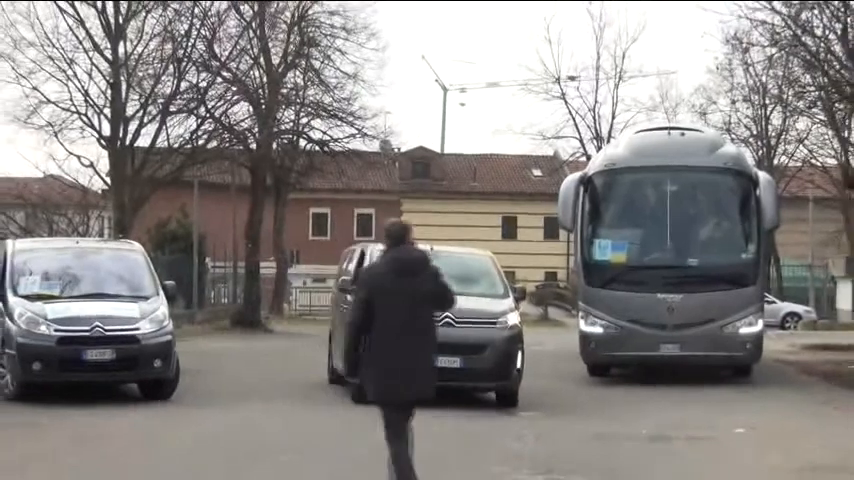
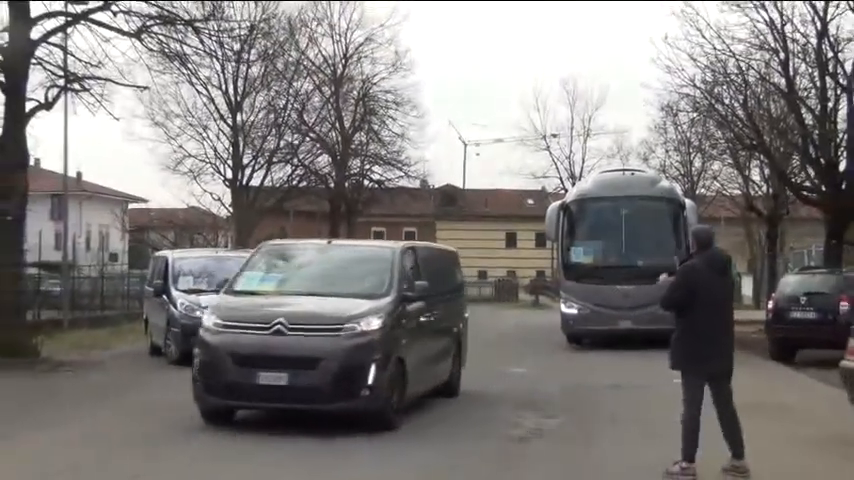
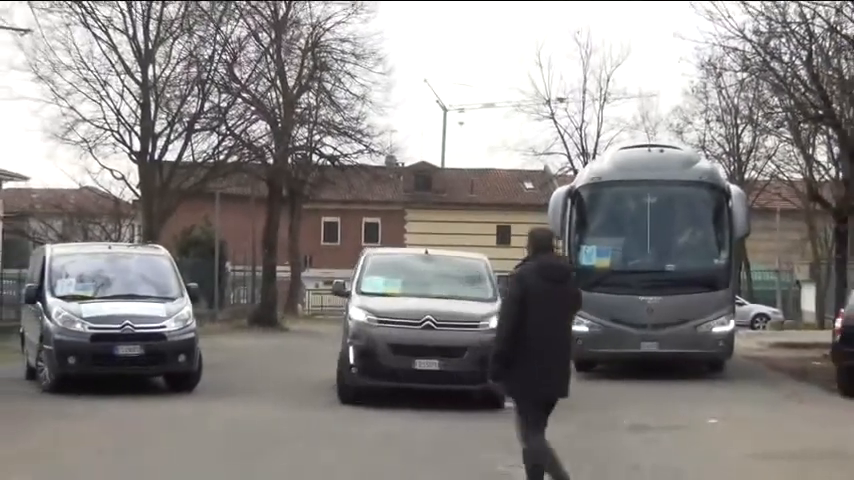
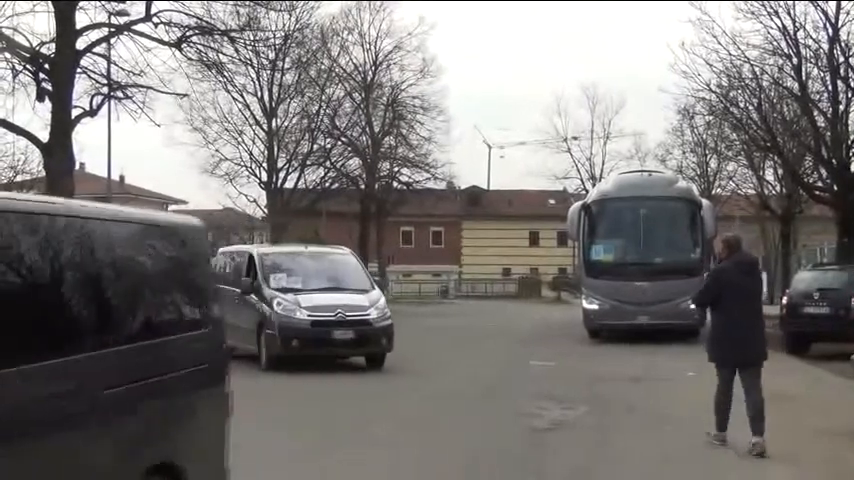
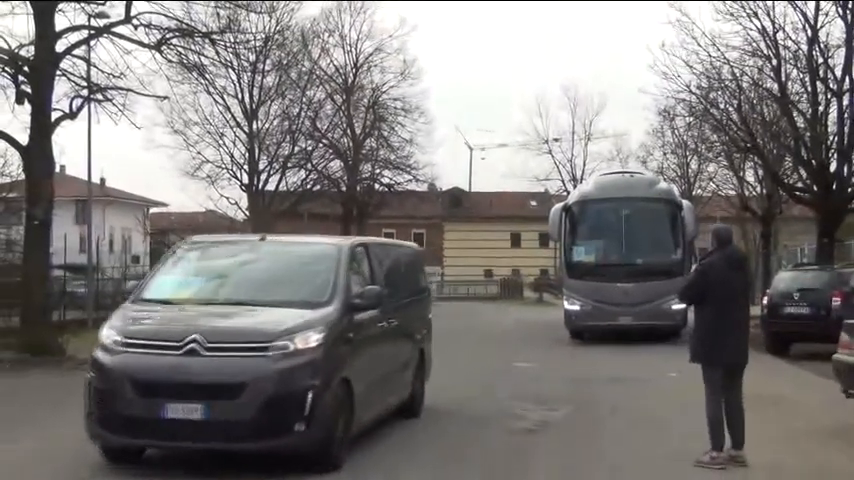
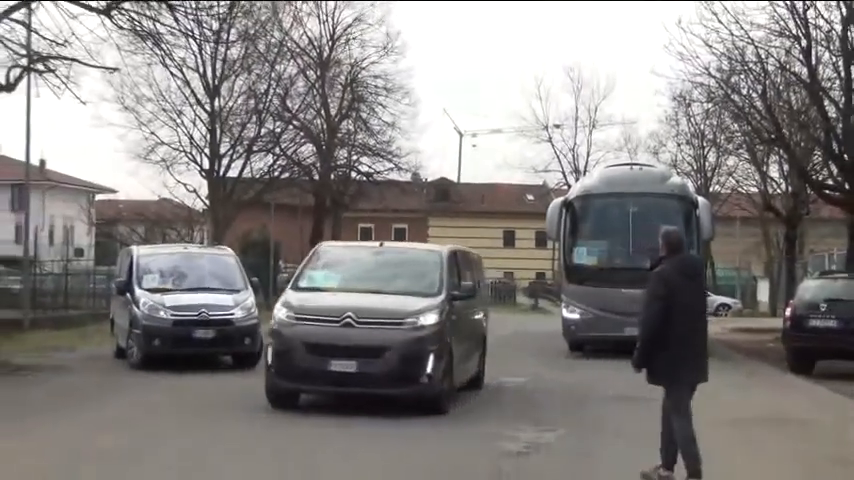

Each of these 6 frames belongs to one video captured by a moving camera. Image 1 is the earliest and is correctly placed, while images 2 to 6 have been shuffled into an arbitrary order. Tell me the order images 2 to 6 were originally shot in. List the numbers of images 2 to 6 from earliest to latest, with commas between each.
3, 6, 2, 5, 4
